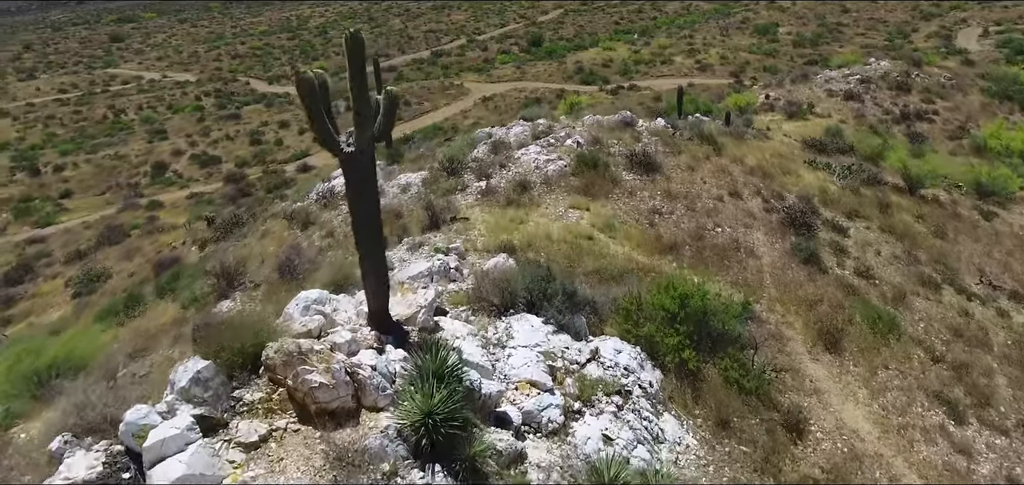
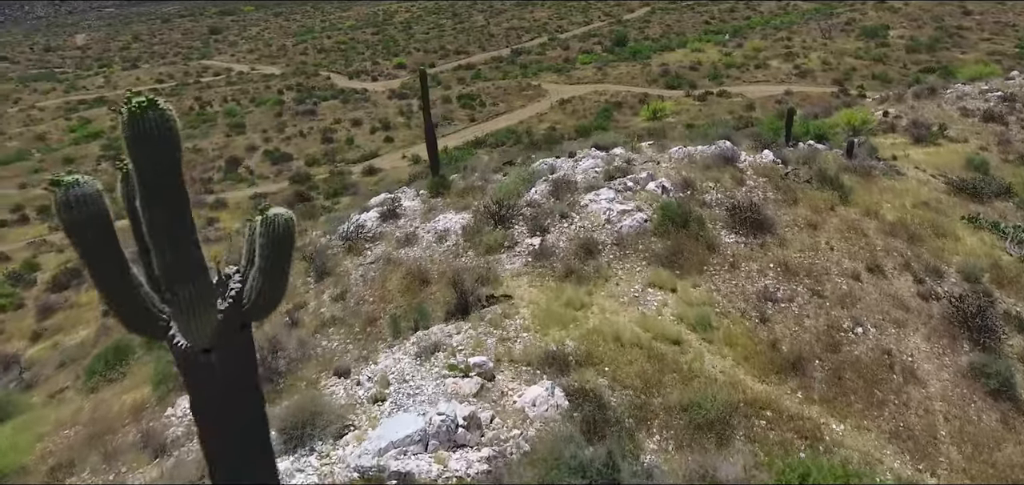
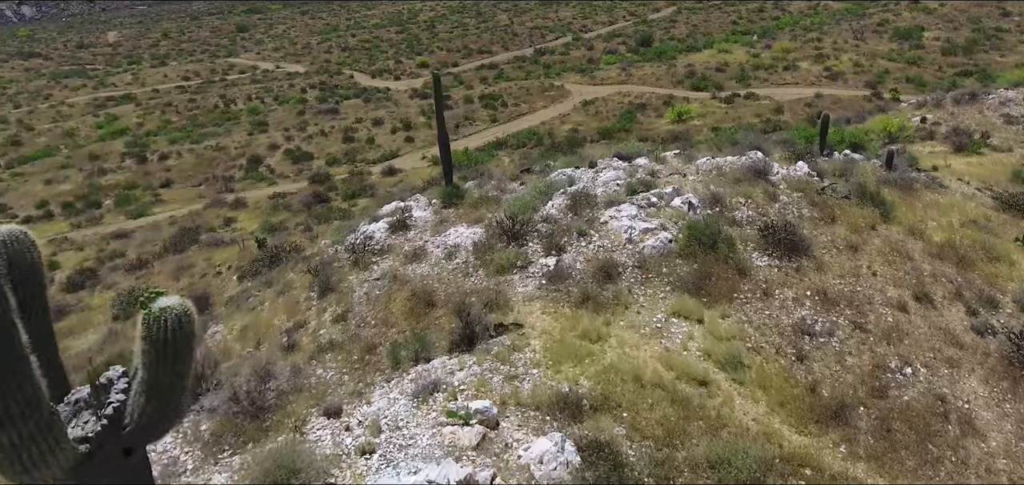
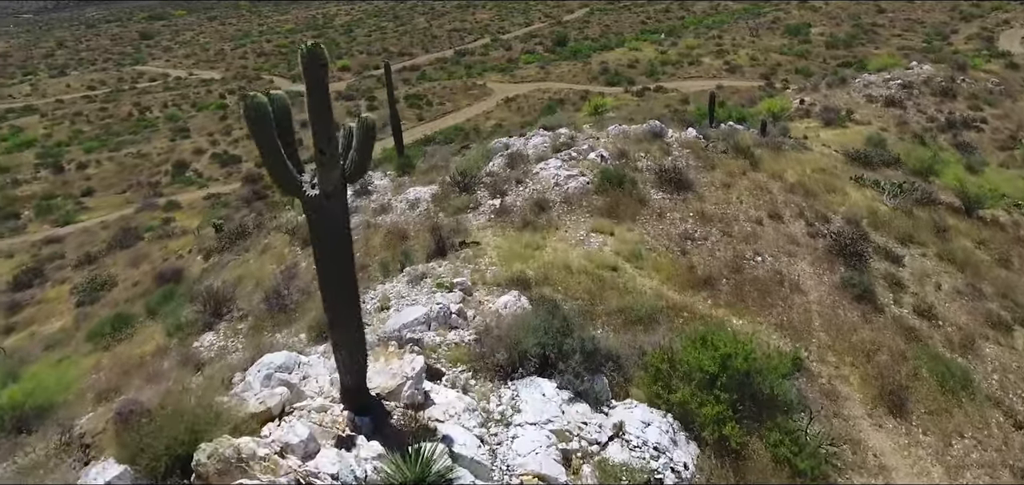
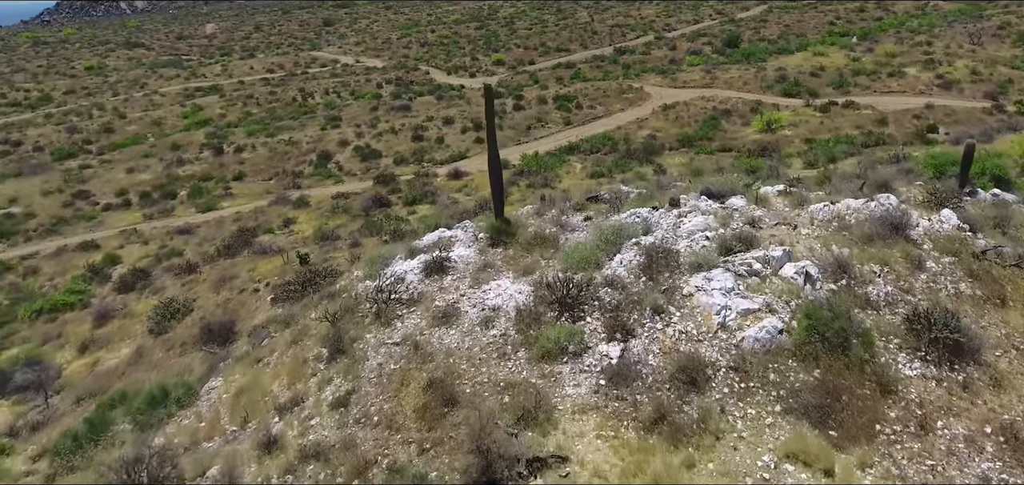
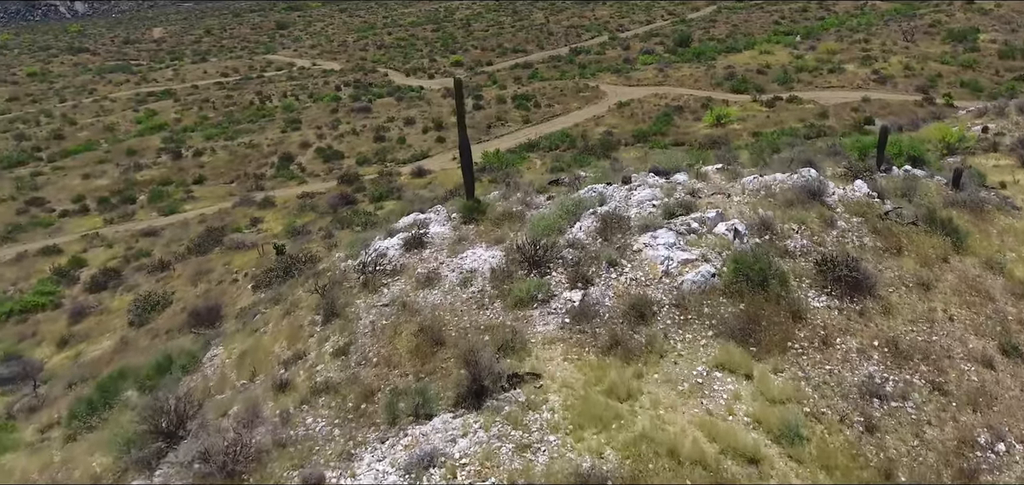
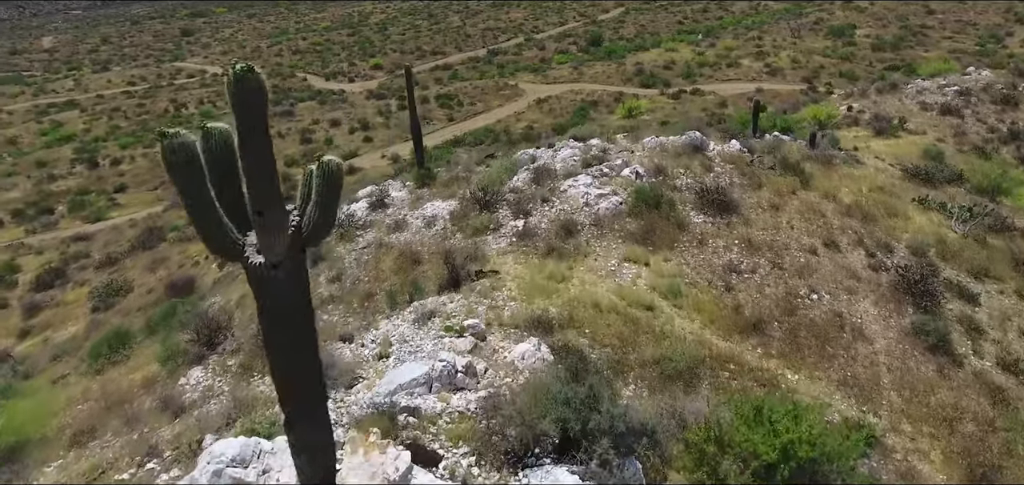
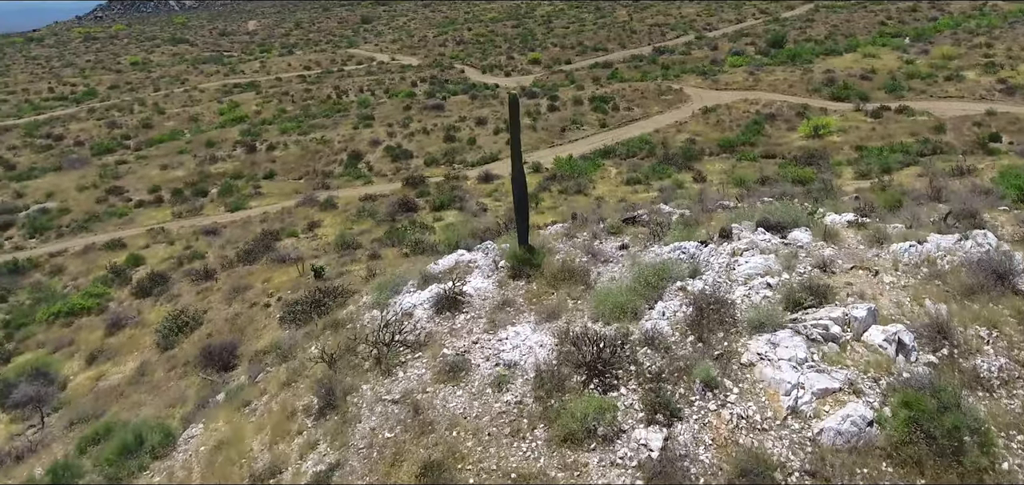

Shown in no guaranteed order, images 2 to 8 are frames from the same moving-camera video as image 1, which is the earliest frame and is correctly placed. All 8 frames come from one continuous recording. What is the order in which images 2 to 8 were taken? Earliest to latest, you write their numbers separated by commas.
4, 7, 2, 3, 6, 5, 8
